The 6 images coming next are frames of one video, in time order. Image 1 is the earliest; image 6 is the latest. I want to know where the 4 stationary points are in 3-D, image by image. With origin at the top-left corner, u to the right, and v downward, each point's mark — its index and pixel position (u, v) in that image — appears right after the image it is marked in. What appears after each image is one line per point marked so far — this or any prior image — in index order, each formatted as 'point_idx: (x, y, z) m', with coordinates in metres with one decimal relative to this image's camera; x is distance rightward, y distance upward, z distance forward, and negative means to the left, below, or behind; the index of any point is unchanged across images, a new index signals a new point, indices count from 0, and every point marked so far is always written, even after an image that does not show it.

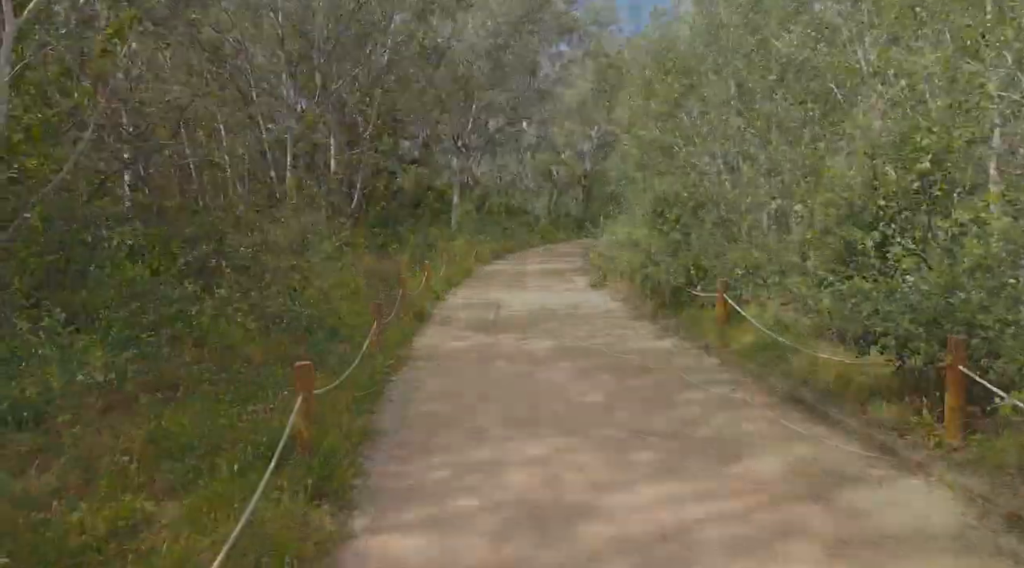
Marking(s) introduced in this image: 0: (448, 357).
0: (-0.8, -0.9, +9.2) m
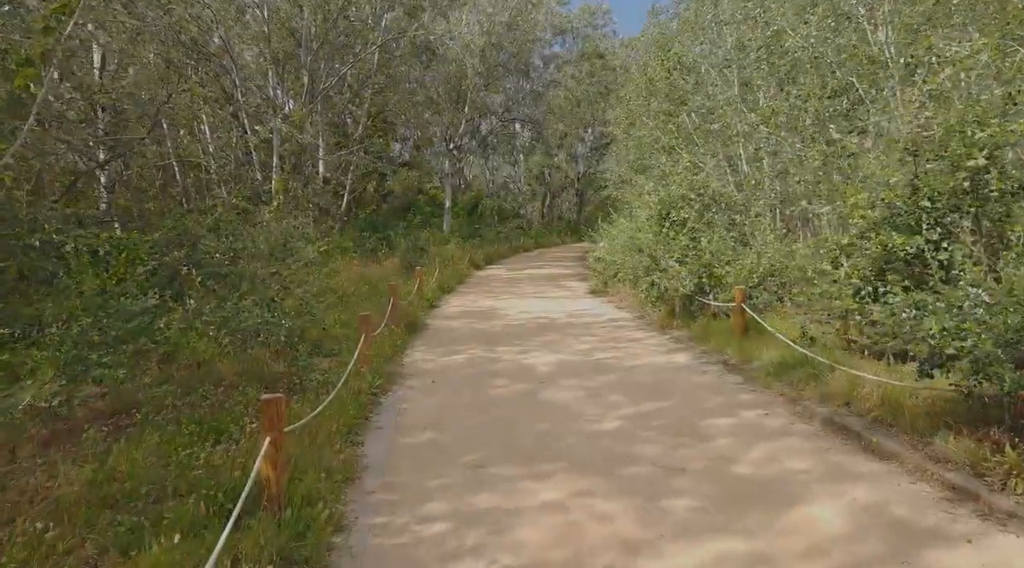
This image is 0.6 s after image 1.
0: (-0.8, -1.0, +8.4) m
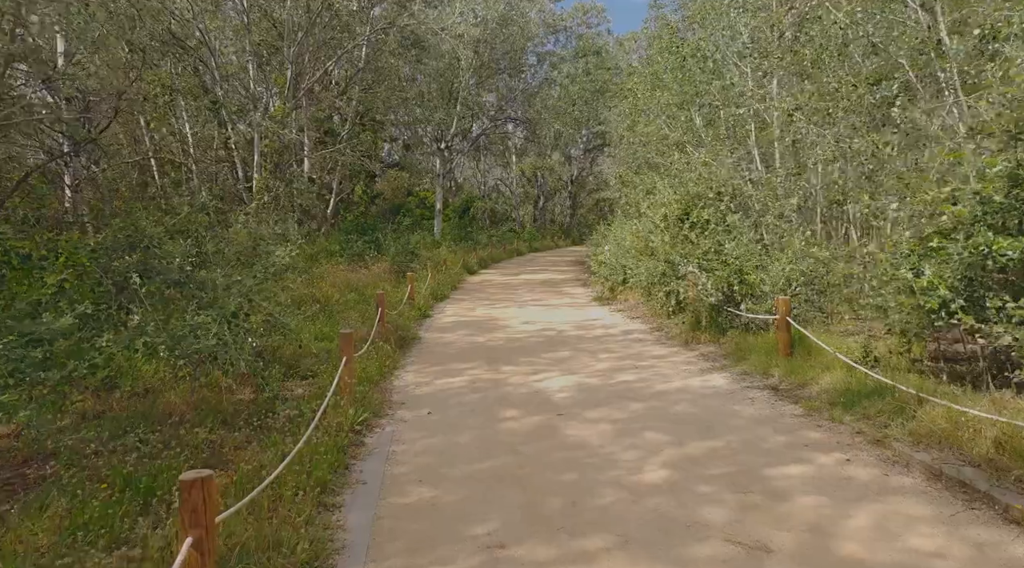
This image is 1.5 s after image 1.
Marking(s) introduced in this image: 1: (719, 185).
0: (-0.7, -1.1, +7.0) m
1: (+3.3, +1.6, +12.0) m
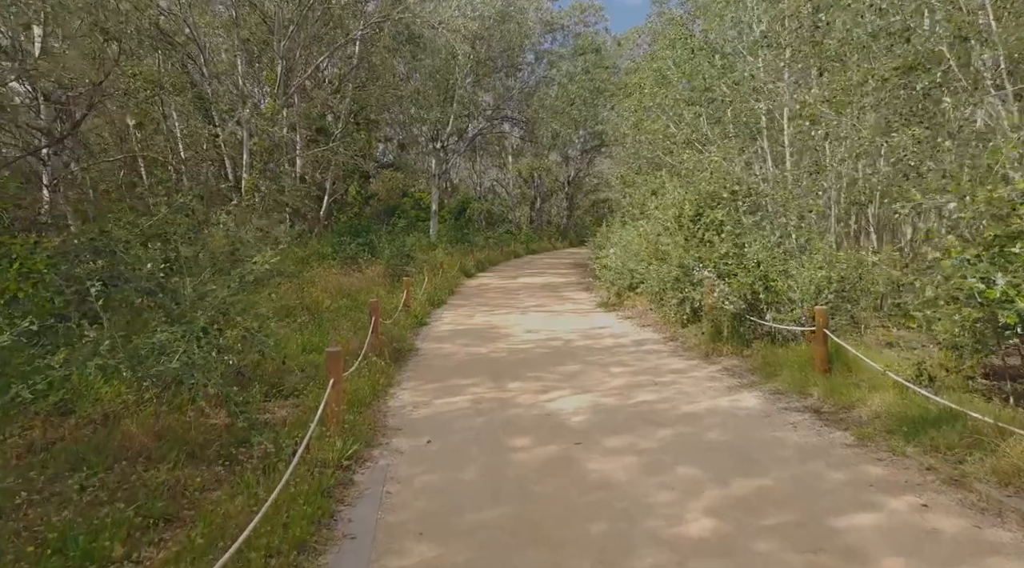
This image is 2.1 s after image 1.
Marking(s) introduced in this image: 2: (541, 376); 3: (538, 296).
0: (-0.6, -1.2, +6.2) m
1: (+3.3, +1.5, +11.2) m
2: (+0.3, -1.0, +8.2) m
3: (+0.6, -0.3, +17.6) m
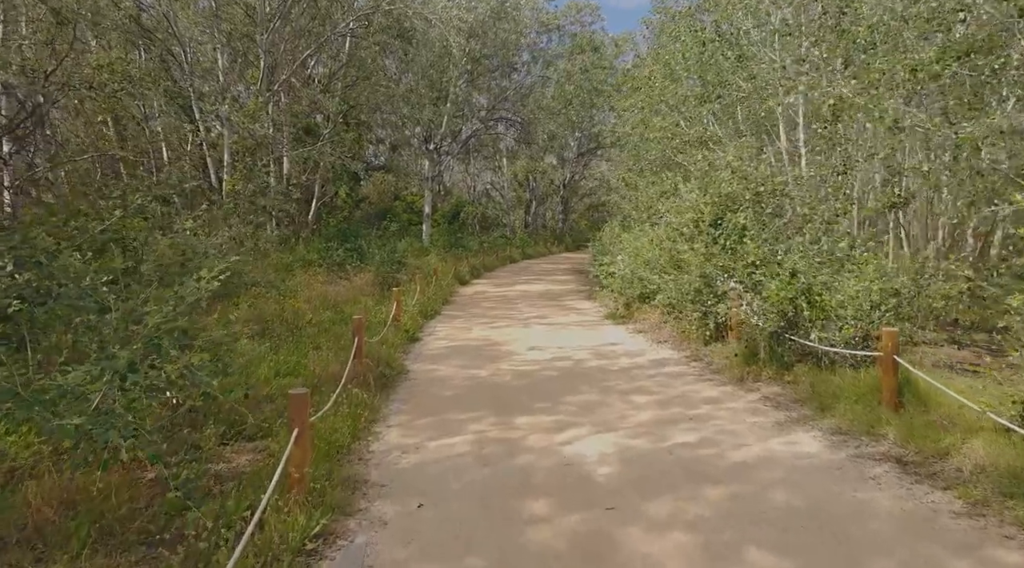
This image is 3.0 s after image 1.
0: (-0.5, -1.3, +5.0) m
1: (+3.3, +1.3, +10.0) m
2: (+0.4, -1.2, +7.0) m
3: (+0.6, -0.5, +16.4) m
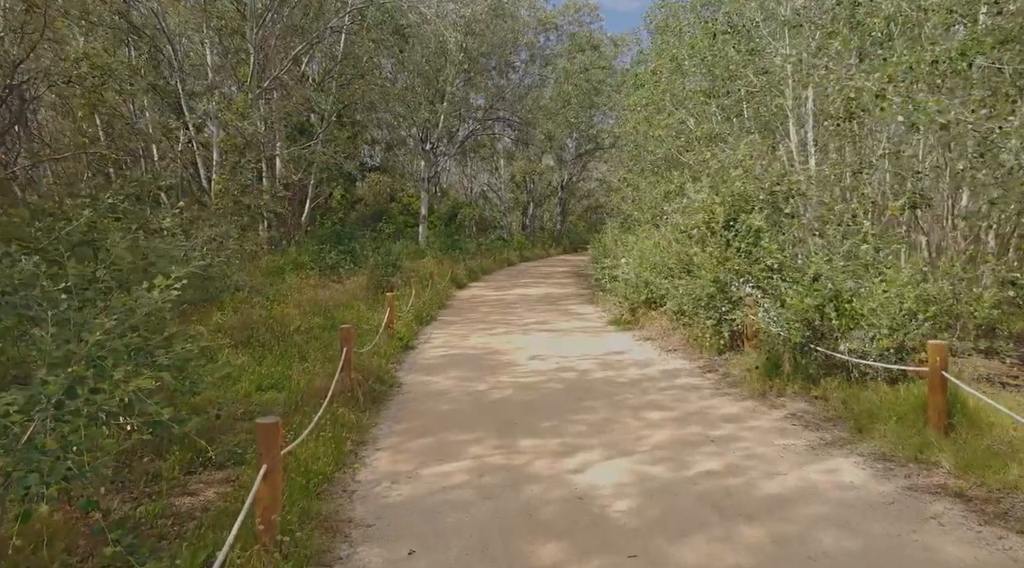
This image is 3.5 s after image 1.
0: (-0.5, -1.4, +4.4) m
1: (+3.4, +1.3, +9.4) m
2: (+0.4, -1.2, +6.3) m
3: (+0.6, -0.6, +15.8) m
